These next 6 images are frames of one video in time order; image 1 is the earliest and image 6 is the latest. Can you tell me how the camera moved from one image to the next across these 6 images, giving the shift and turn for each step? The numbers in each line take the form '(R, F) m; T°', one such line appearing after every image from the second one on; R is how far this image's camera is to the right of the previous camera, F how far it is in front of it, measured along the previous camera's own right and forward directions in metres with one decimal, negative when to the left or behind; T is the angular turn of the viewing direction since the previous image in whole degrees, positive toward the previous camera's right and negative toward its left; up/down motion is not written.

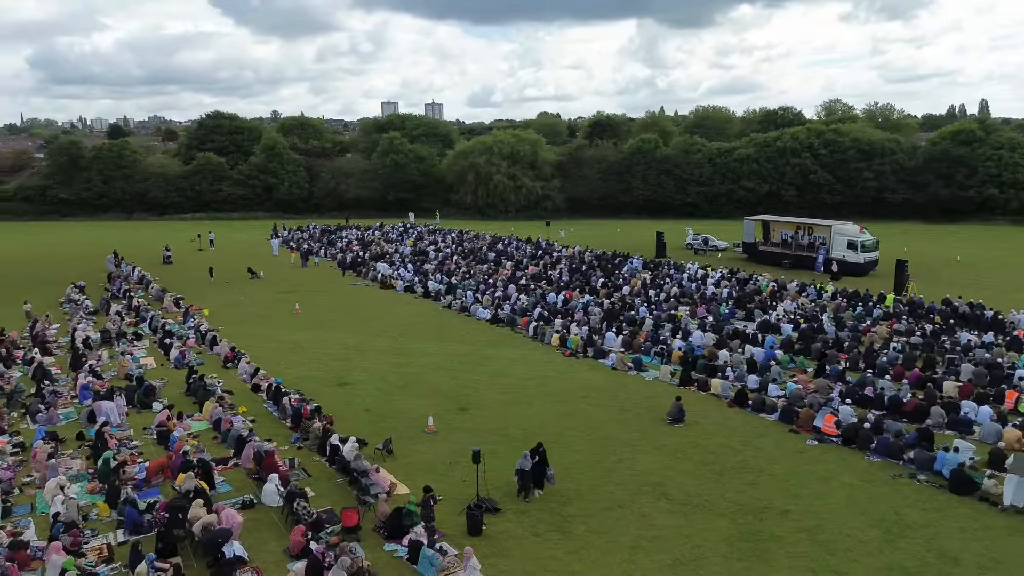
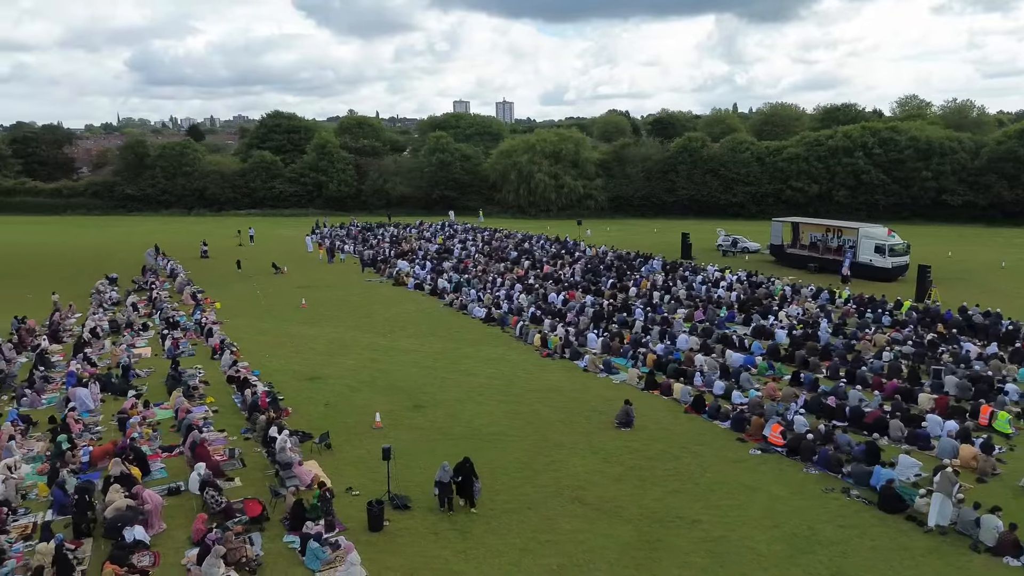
(+3.0, +0.1) m; -5°
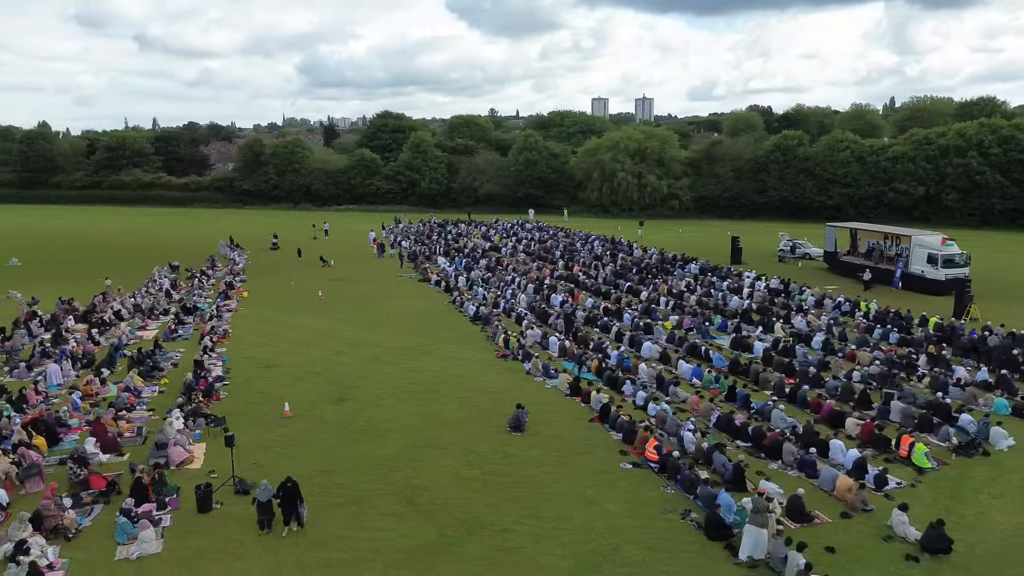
(+5.8, +0.4) m; -10°
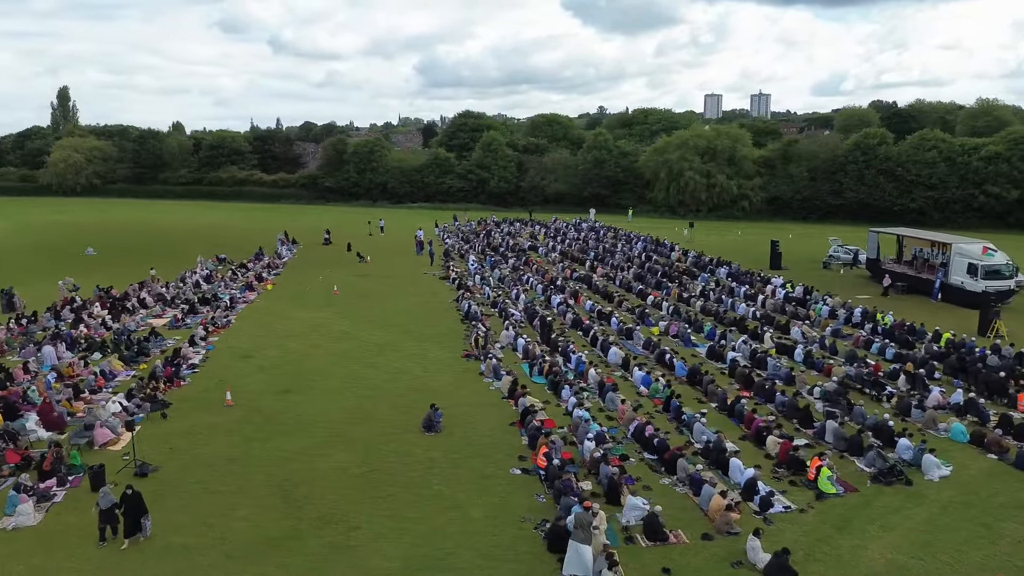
(+4.6, +0.3) m; -8°
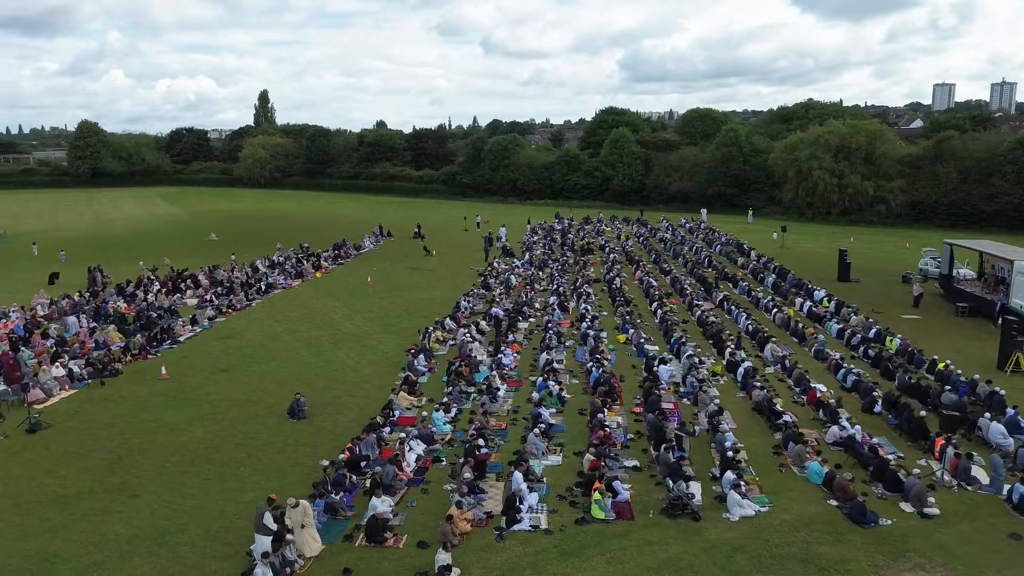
(+8.0, +0.9) m; -14°
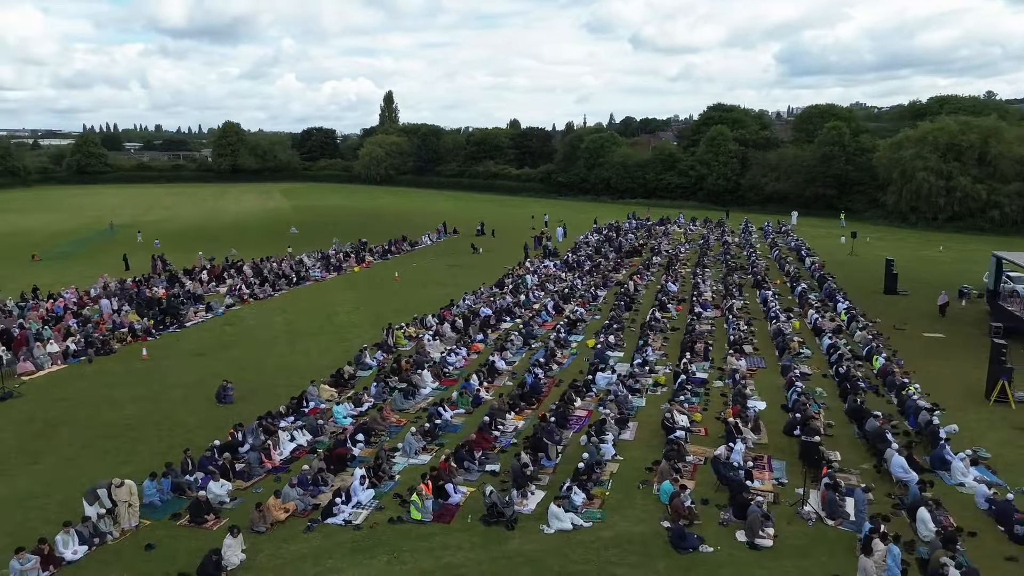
(+5.8, +0.5) m; -10°
